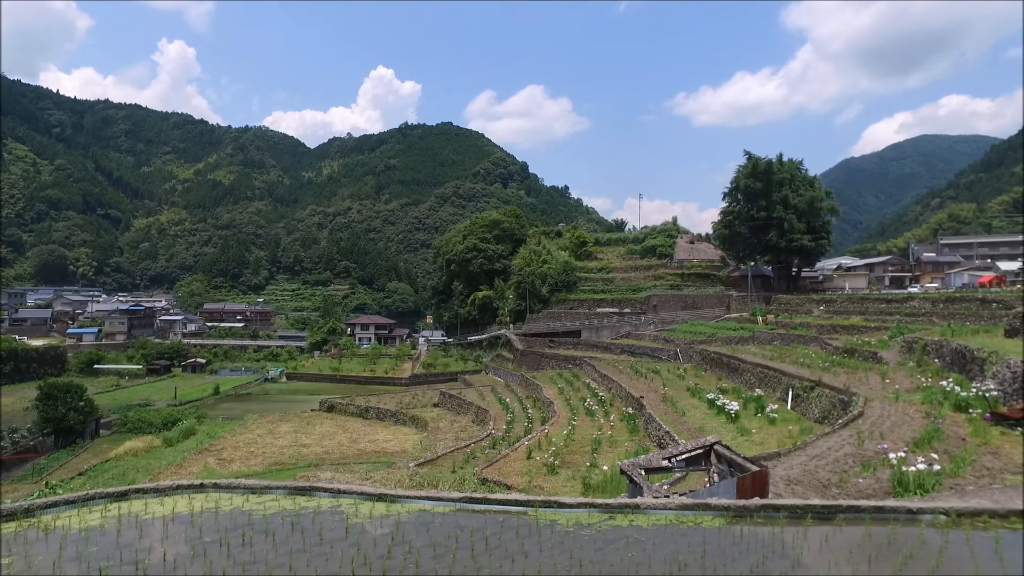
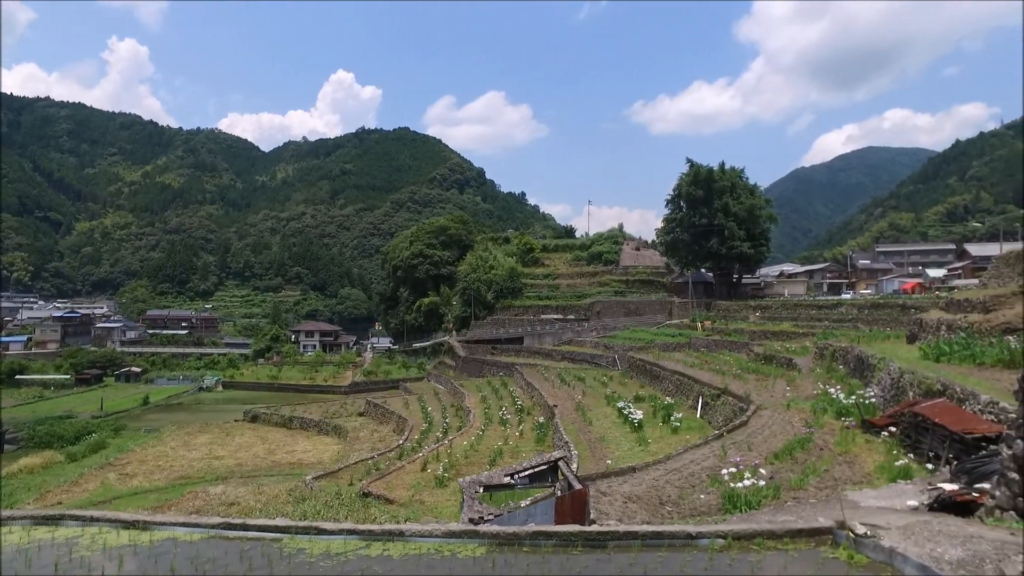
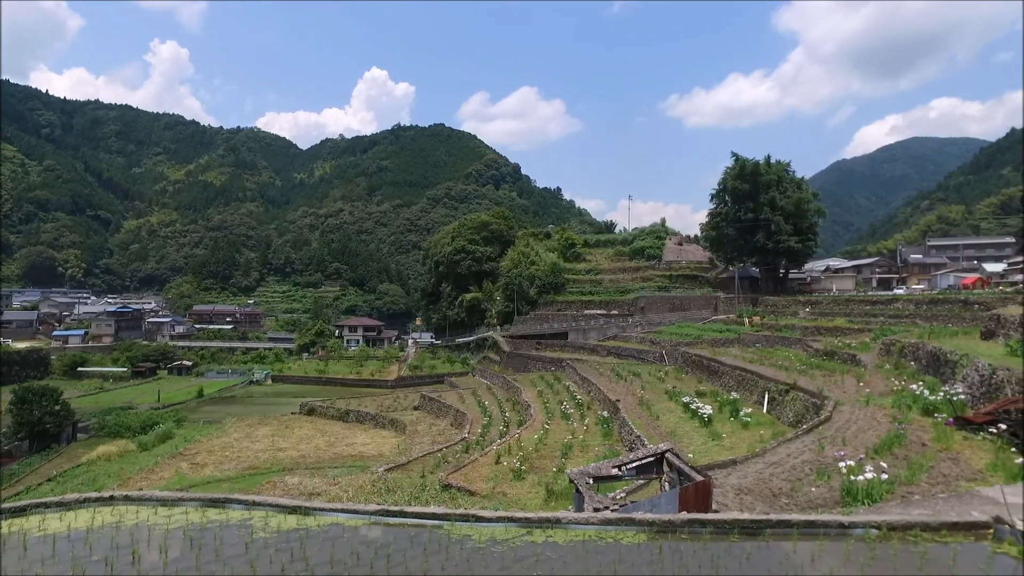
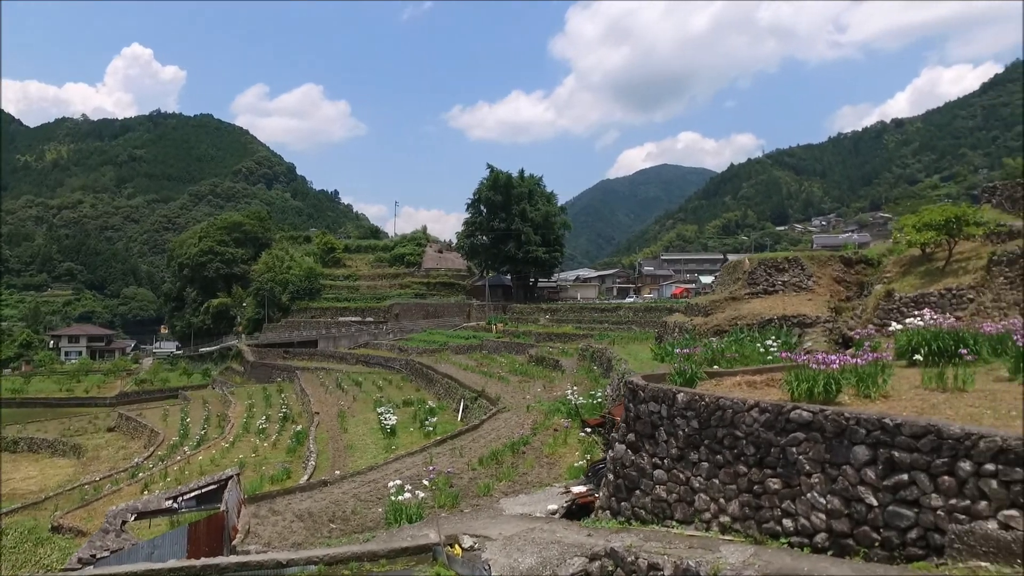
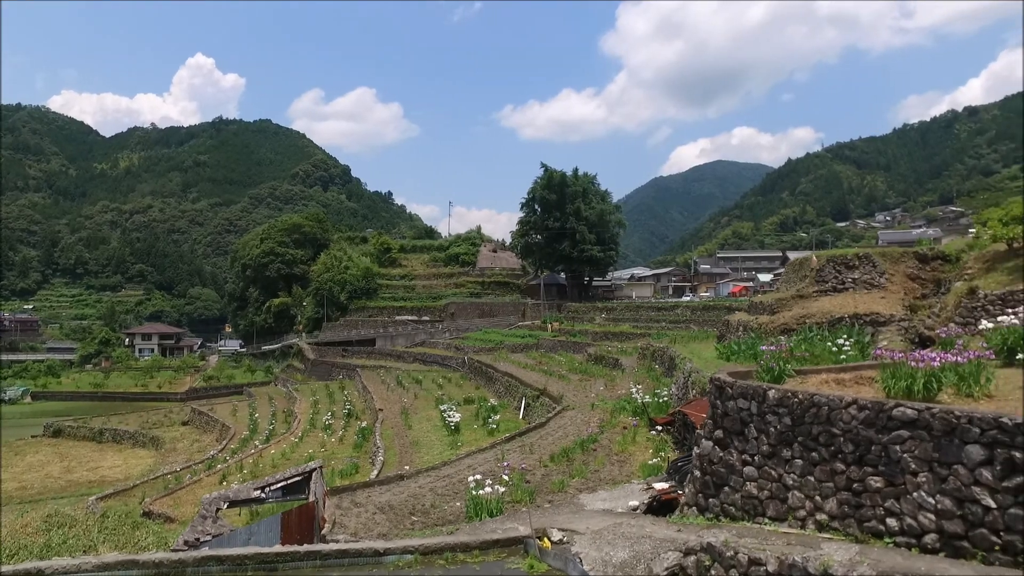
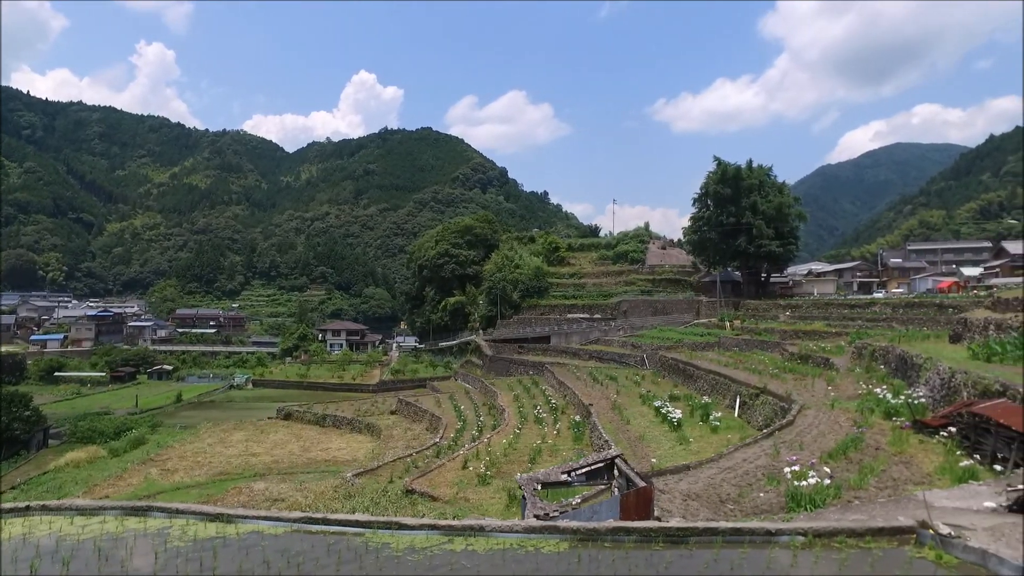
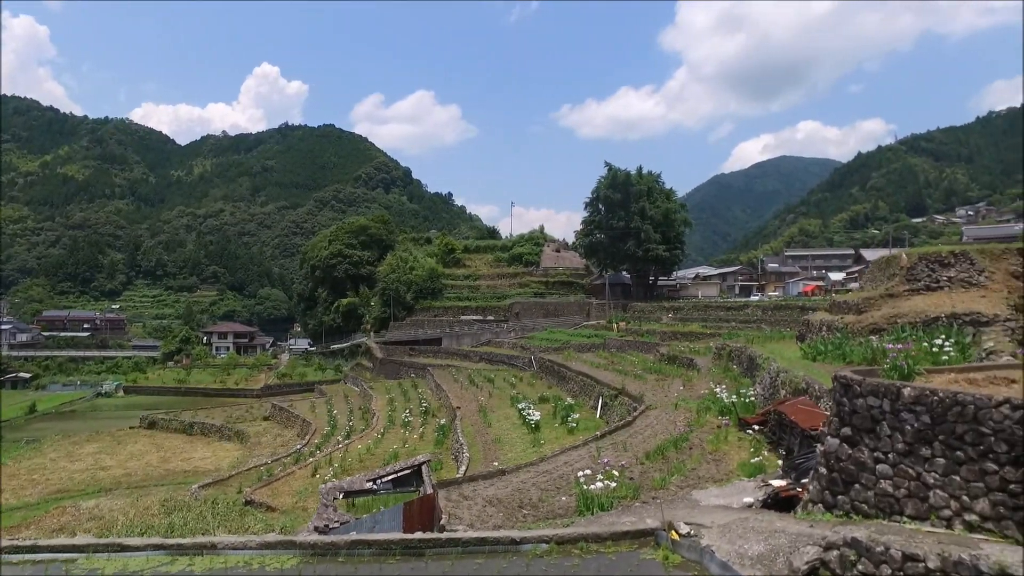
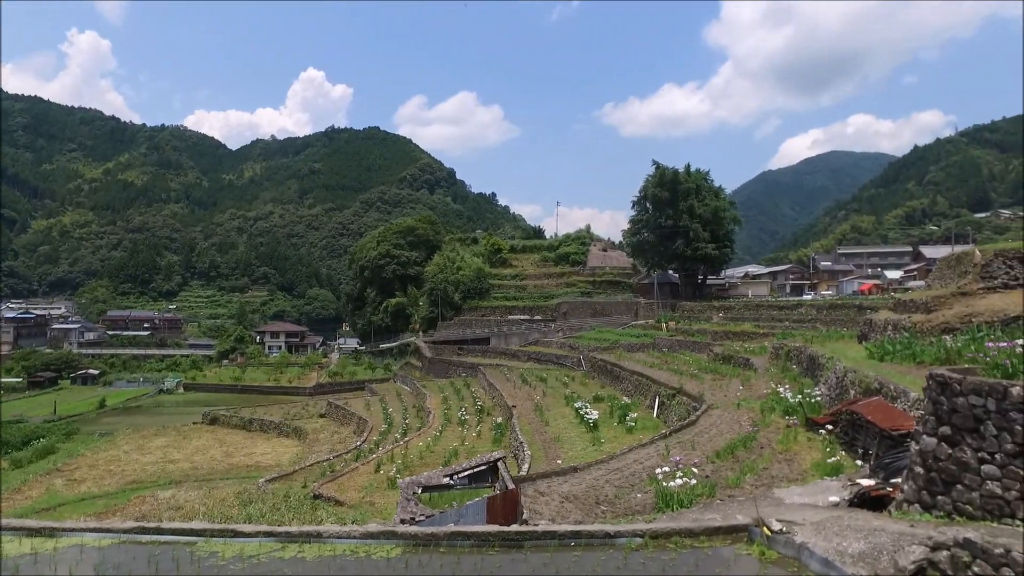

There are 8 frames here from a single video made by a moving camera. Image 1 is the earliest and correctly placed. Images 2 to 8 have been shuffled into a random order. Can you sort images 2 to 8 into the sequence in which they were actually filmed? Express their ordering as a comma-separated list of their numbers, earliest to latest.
3, 6, 2, 8, 7, 5, 4
